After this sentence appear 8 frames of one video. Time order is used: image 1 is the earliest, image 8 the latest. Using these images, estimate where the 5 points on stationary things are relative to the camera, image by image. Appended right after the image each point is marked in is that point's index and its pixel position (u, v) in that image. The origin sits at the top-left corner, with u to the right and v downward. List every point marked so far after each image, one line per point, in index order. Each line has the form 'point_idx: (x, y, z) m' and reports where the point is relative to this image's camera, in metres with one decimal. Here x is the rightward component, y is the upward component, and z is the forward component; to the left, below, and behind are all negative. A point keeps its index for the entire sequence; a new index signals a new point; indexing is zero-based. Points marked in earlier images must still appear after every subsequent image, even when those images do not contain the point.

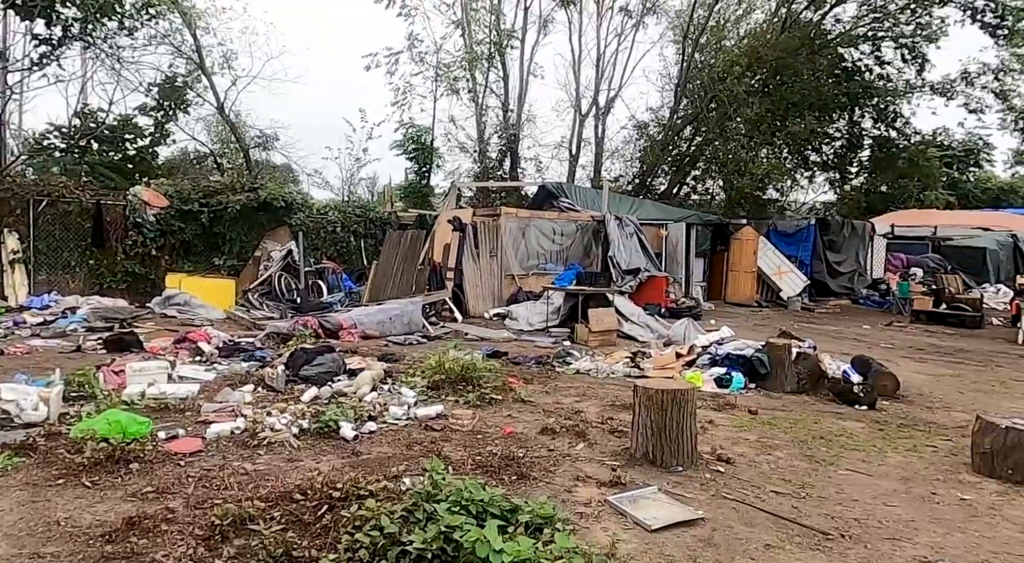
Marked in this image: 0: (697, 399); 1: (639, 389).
0: (+1.5, -0.9, +6.3) m
1: (+0.6, -0.5, +3.9) m
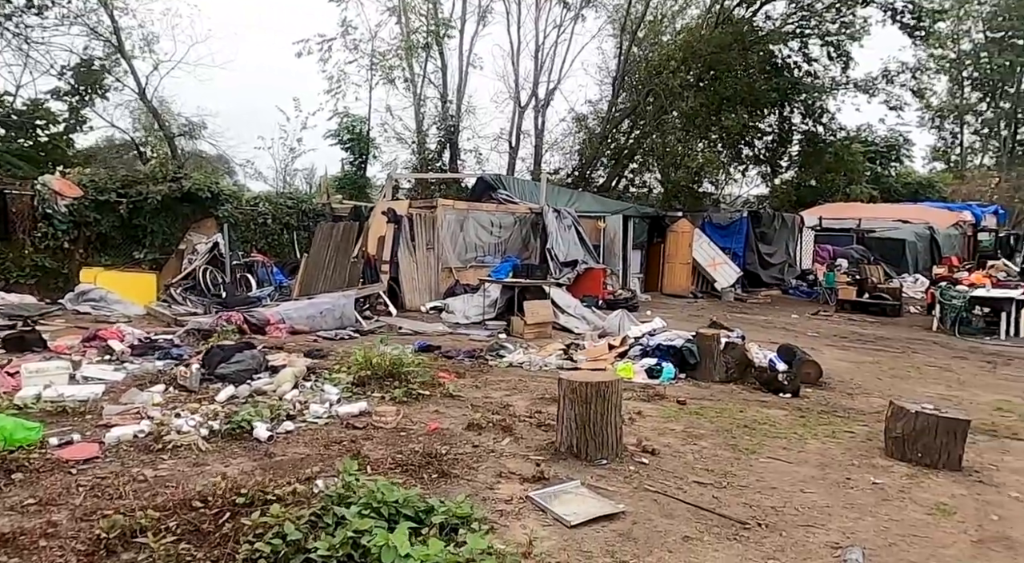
0: (+0.9, -0.9, +6.4) m
1: (+0.2, -0.5, +3.9) m
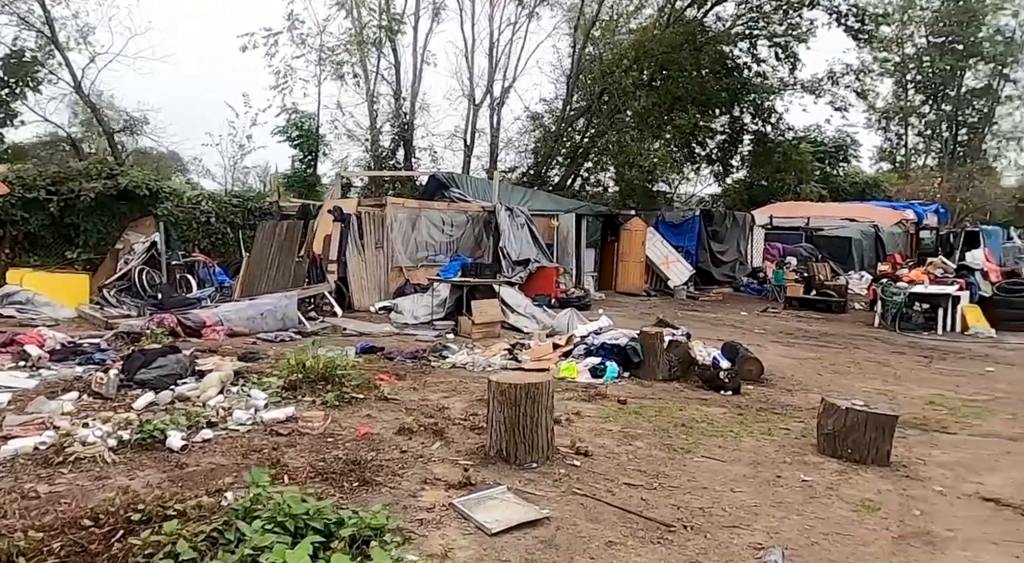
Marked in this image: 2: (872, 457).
0: (+0.4, -0.9, +6.4) m
1: (-0.1, -0.5, +3.8) m
2: (+2.2, -1.0, +4.8) m
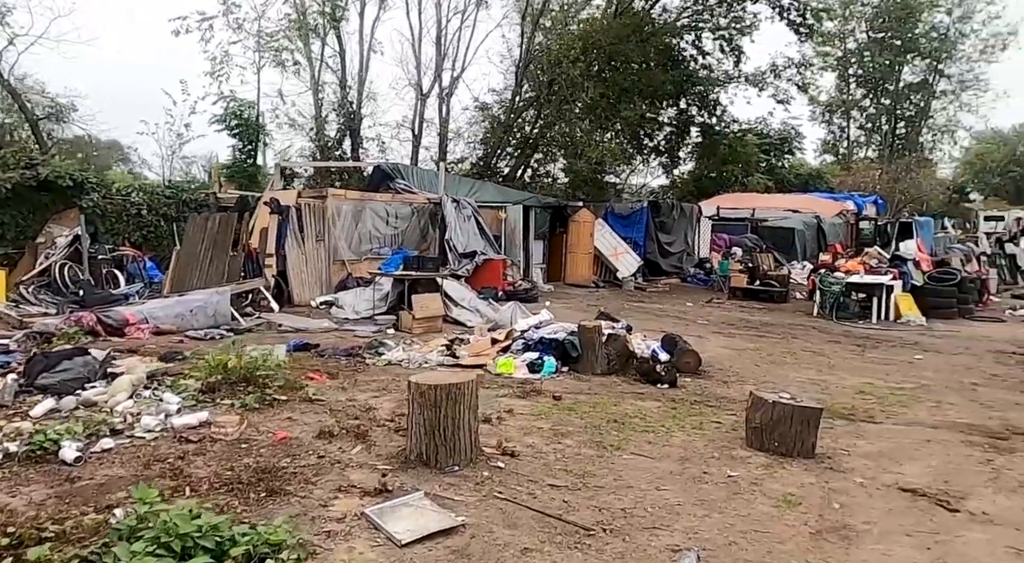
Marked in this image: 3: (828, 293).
0: (-0.1, -0.8, +6.3) m
1: (-0.5, -0.5, +3.7) m
2: (+1.7, -1.0, +4.8) m
3: (+5.7, -0.2, +14.6) m
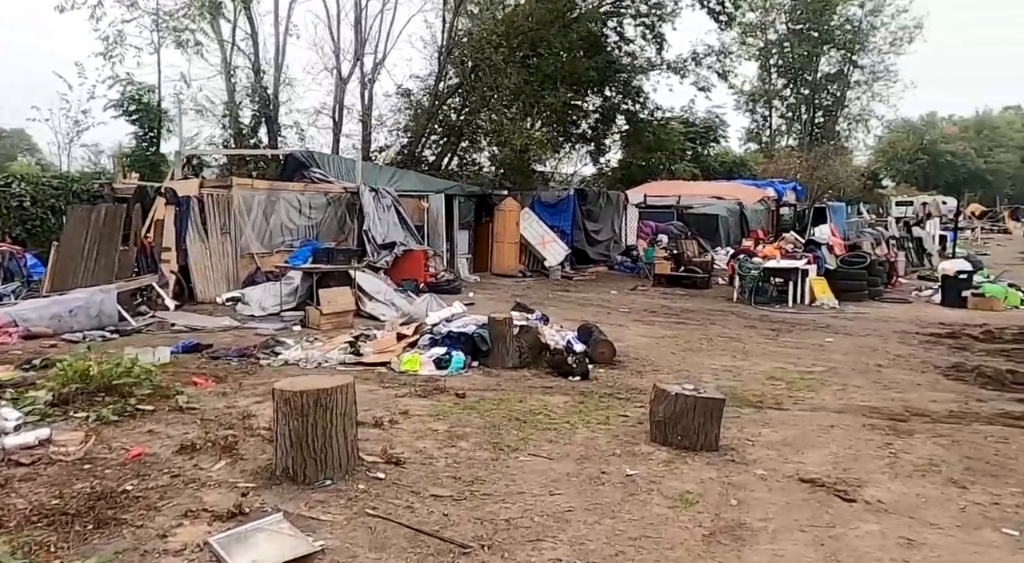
0: (-0.8, -0.8, +6.0) m
1: (-1.0, -0.5, +3.4) m
2: (+1.1, -1.0, +4.7) m
3: (+4.3, +0.1, +14.7) m
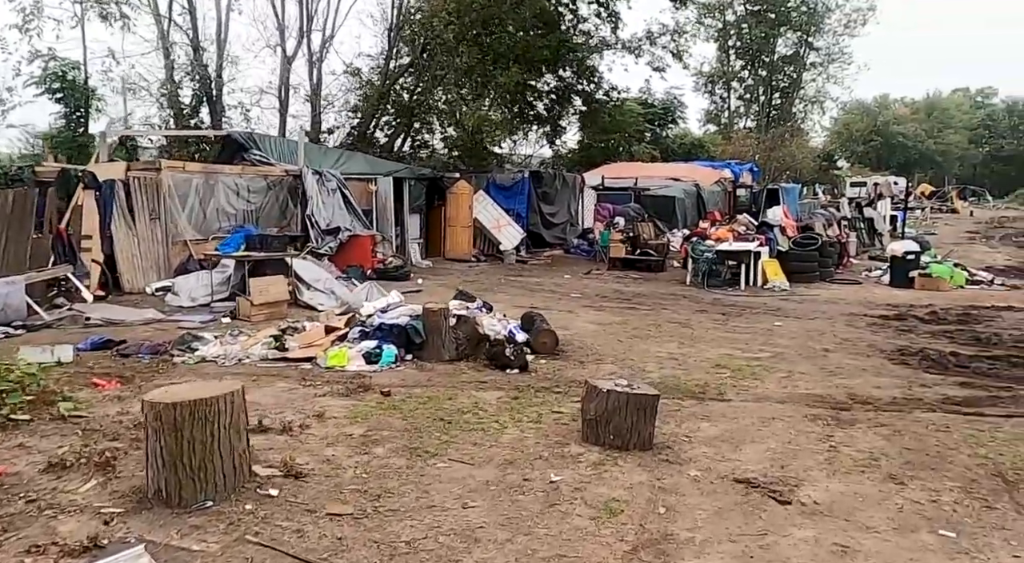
0: (-1.3, -0.7, +5.6) m
1: (-1.4, -0.5, +3.0) m
2: (+0.7, -0.9, +4.4) m
3: (+3.4, +0.4, +14.5) m
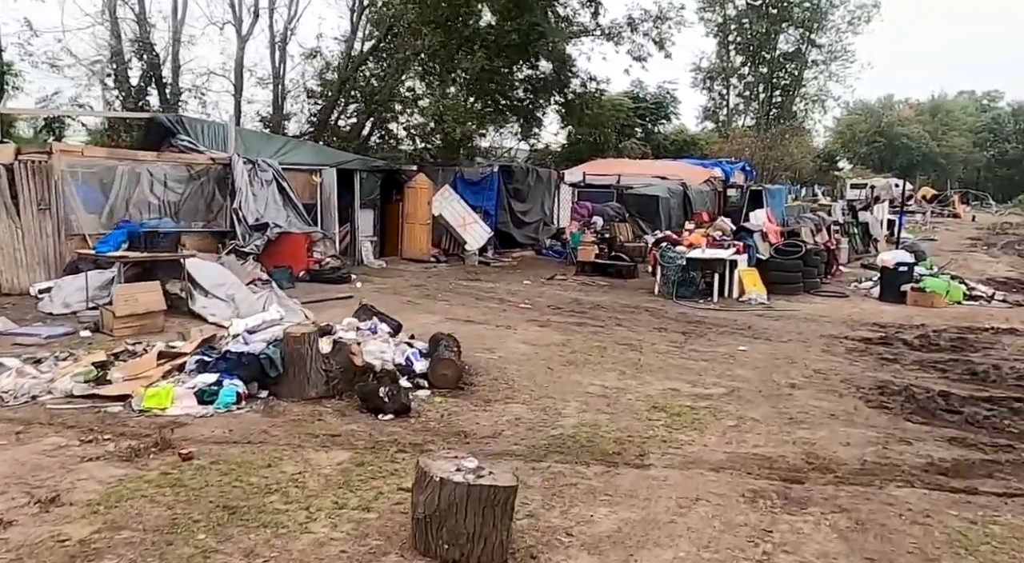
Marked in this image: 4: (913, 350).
0: (-2.1, -0.8, +4.3) m
1: (-2.2, -0.6, +1.7) m
2: (-0.1, -1.1, +3.1) m
3: (+2.6, +0.2, +13.2) m
4: (+4.5, -0.8, +9.0) m
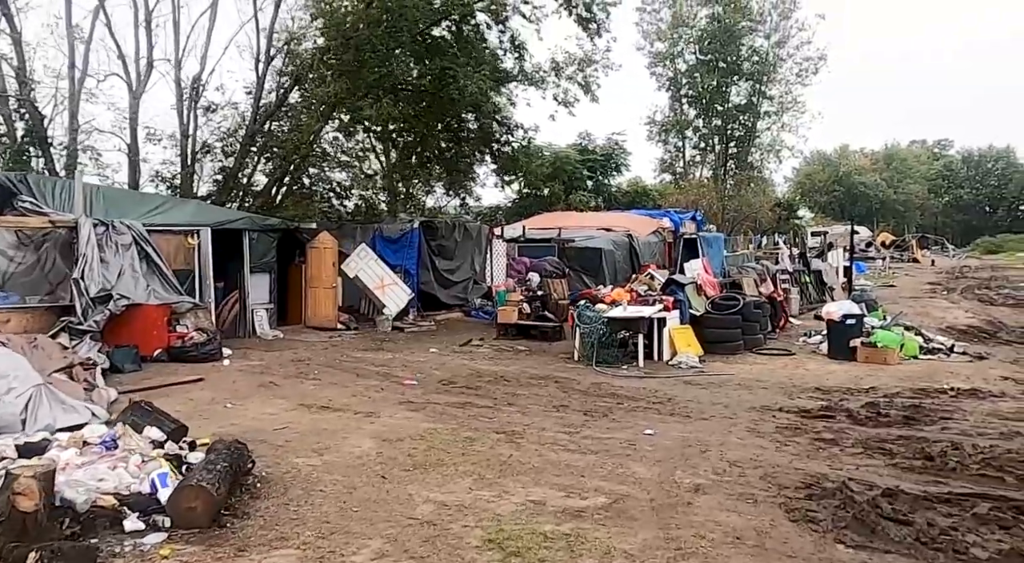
0: (-3.2, -1.3, +2.5) m
1: (-3.2, -0.9, -0.1) m
2: (-1.2, -1.4, +1.4) m
3: (+1.1, -0.7, +11.6) m
4: (+3.2, -1.3, +7.4) m
